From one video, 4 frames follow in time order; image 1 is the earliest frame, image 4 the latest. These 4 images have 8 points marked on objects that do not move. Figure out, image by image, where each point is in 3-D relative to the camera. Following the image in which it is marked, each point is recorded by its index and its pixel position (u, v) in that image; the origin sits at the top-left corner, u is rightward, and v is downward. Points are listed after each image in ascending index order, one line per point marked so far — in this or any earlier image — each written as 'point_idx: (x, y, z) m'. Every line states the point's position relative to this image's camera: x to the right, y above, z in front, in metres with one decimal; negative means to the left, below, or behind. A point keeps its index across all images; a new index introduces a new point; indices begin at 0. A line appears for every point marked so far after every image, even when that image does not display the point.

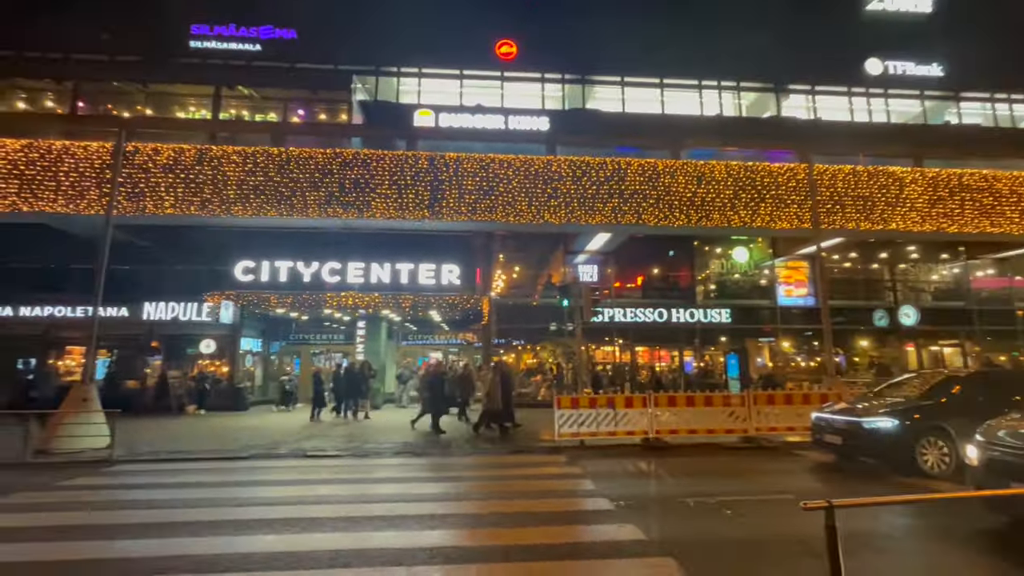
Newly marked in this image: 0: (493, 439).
0: (-0.4, -3.5, +12.9) m
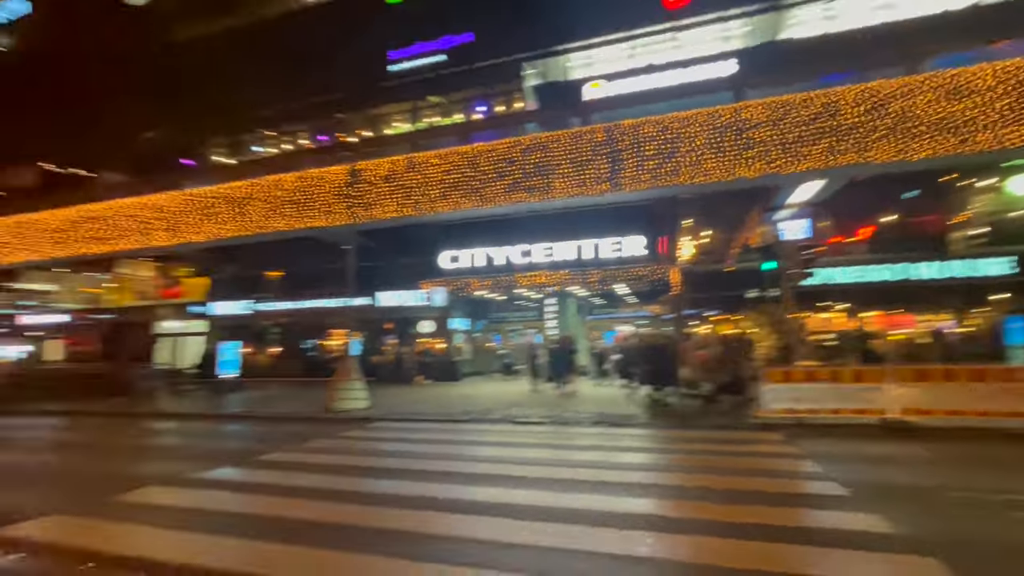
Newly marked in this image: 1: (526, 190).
0: (+4.1, -2.8, +12.4) m
1: (+0.3, +2.4, +13.7) m
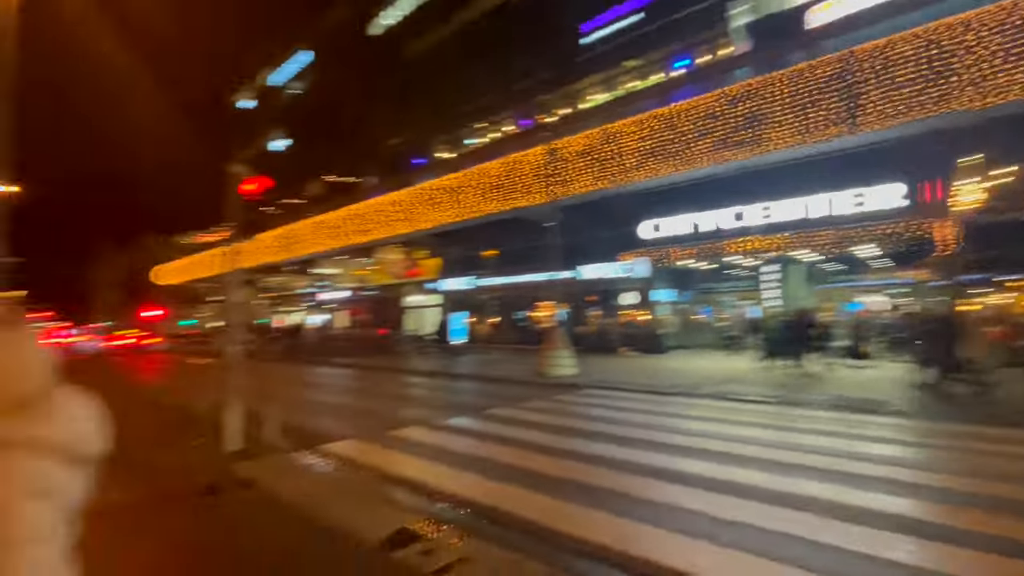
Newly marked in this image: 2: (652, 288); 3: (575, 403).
0: (+8.2, -2.1, +10.2) m
1: (+5.1, +3.2, +12.6) m
2: (+4.9, +0.1, +18.6) m
3: (+1.3, -2.5, +12.0) m
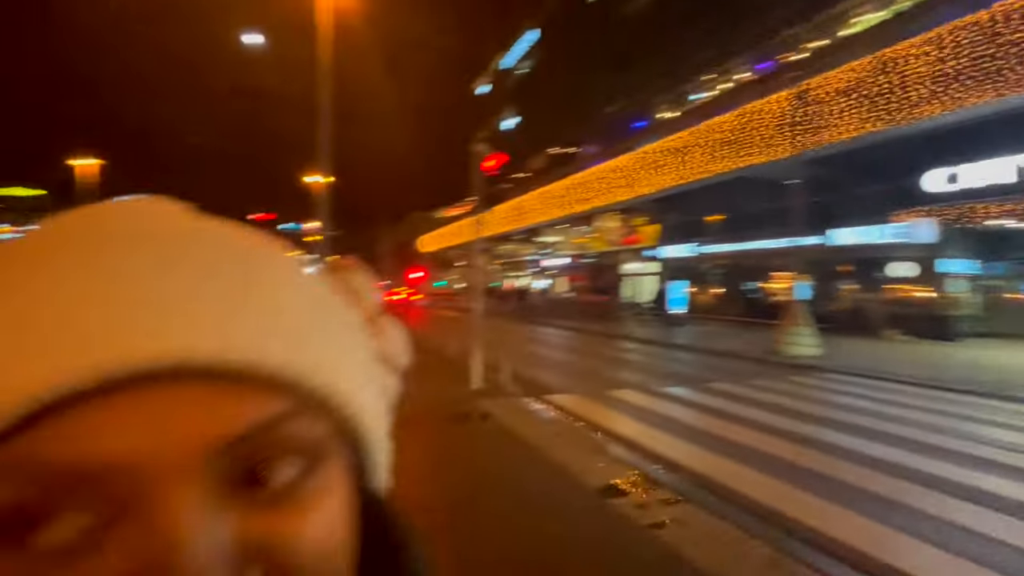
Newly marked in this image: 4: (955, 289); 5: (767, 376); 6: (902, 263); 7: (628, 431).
0: (+11.5, -1.8, +6.6) m
1: (+9.6, +3.6, +9.8) m
2: (+11.6, +0.8, +15.5) m
3: (+5.8, -1.9, +10.9) m
4: (+12.1, -0.1, +15.2) m
5: (+5.3, -1.9, +11.7) m
6: (+11.2, +0.6, +16.0) m
7: (+1.6, -2.0, +7.8) m
